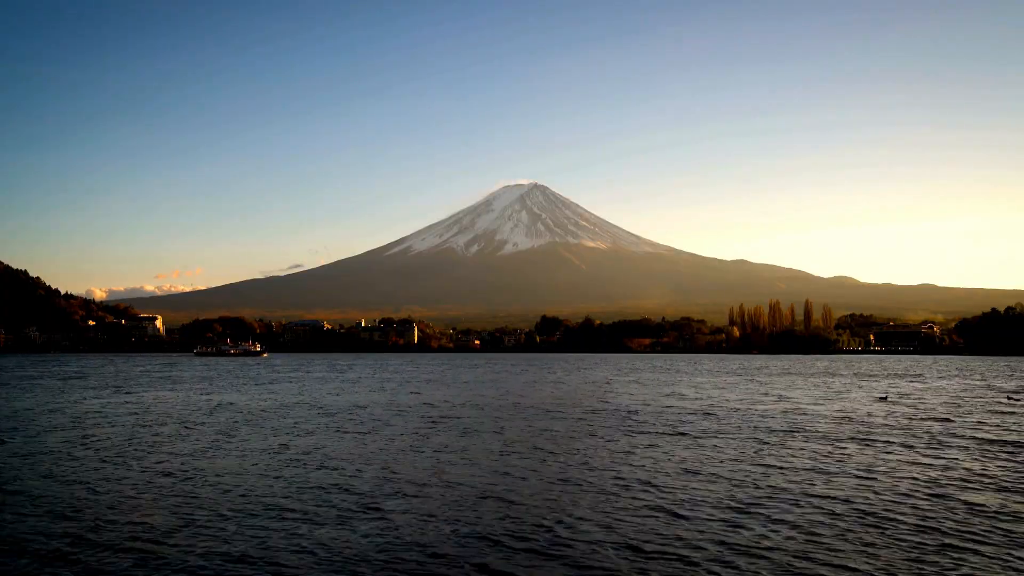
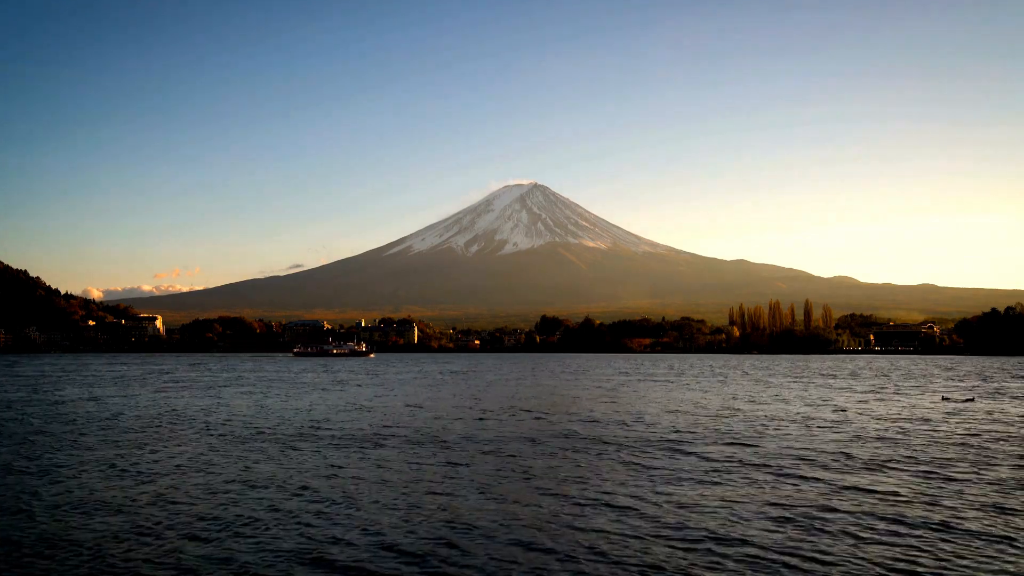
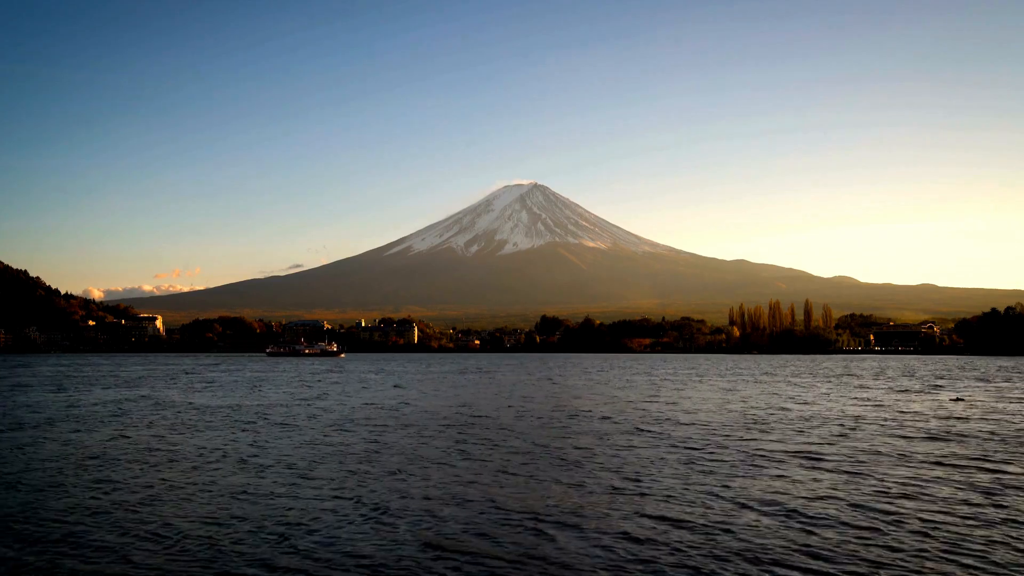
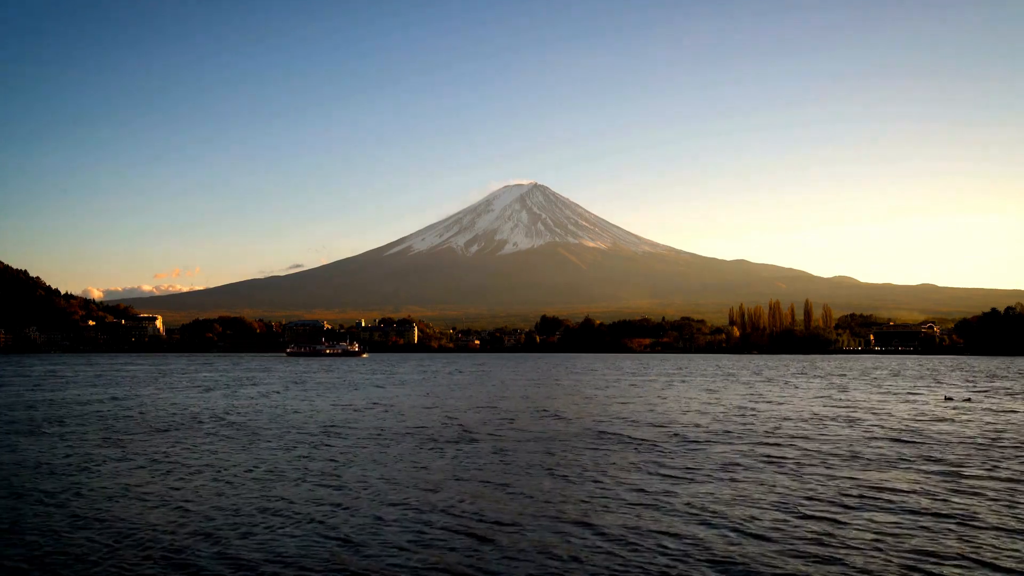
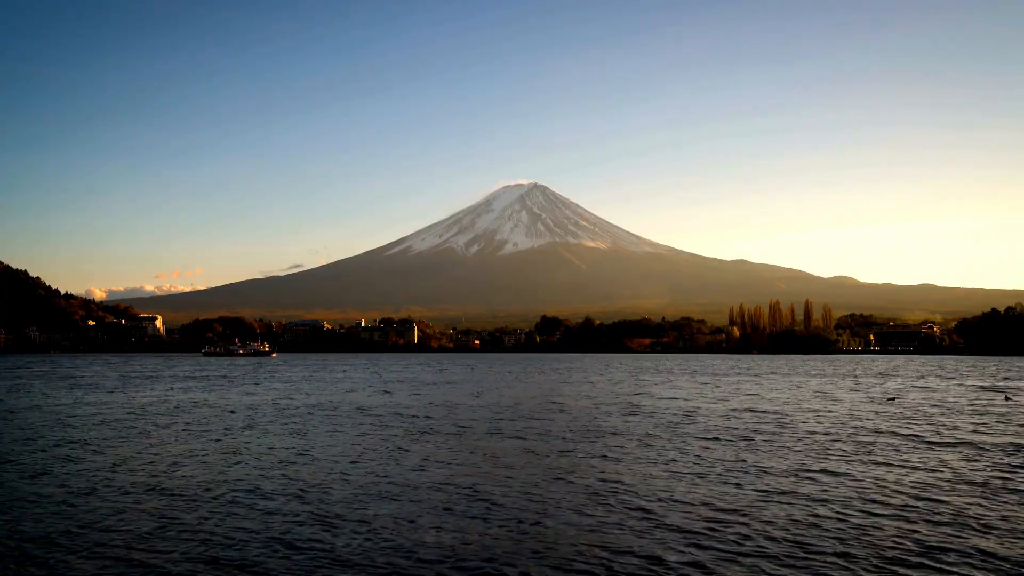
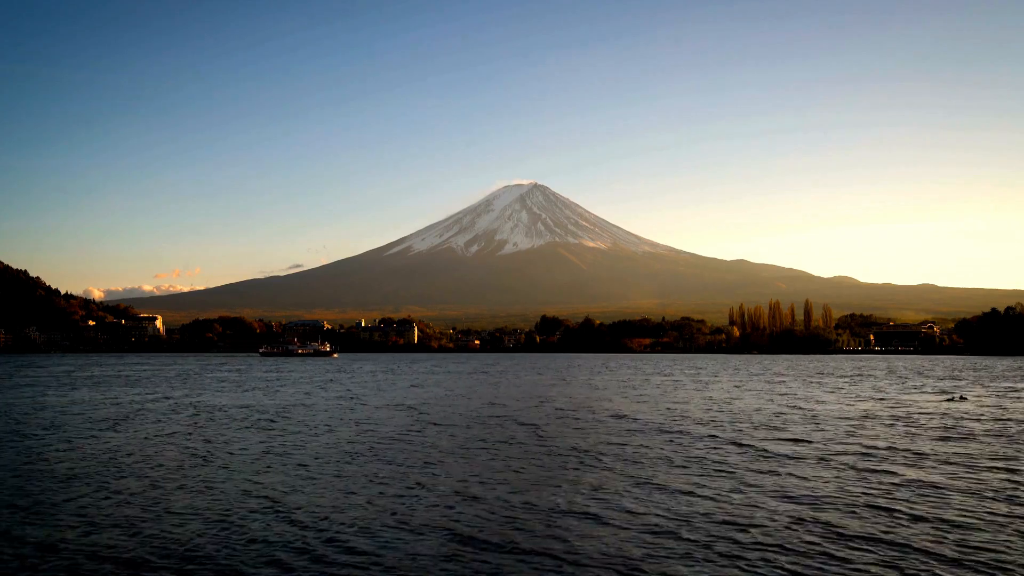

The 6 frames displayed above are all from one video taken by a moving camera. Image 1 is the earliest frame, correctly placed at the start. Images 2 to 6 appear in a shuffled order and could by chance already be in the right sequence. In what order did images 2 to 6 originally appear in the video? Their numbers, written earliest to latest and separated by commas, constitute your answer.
5, 6, 3, 4, 2
